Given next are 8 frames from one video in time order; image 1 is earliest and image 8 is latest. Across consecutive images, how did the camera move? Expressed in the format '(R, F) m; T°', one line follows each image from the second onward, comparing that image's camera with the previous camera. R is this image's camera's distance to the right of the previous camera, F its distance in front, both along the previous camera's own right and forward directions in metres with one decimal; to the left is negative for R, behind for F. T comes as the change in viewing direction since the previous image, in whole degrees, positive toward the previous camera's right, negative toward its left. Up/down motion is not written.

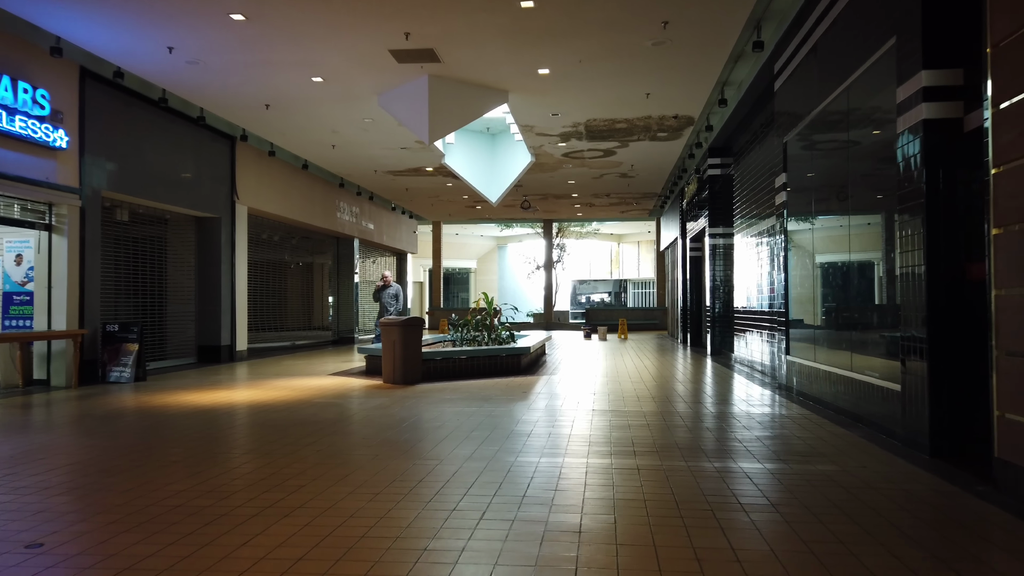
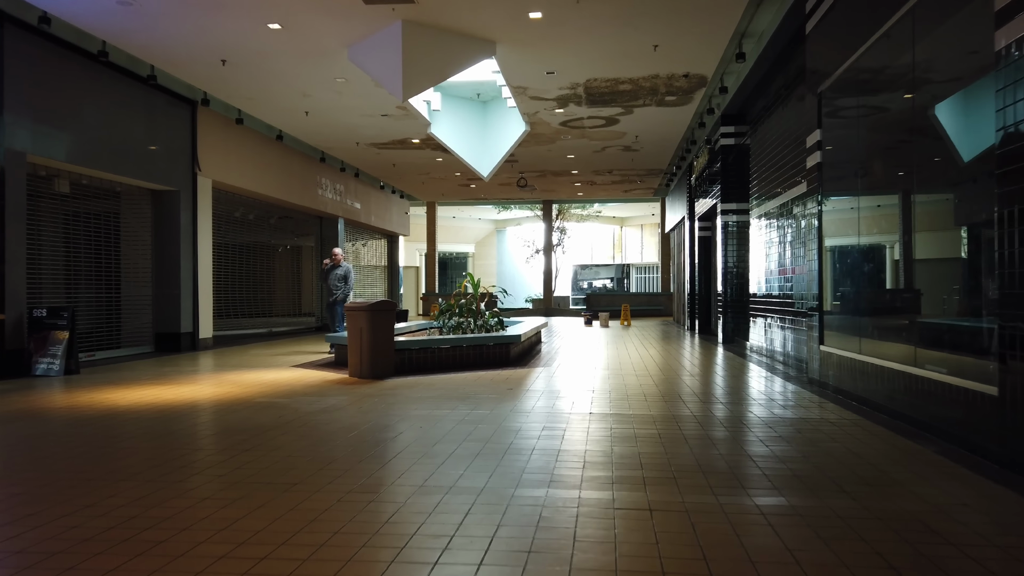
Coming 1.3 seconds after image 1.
(+0.1, +1.0) m; 0°
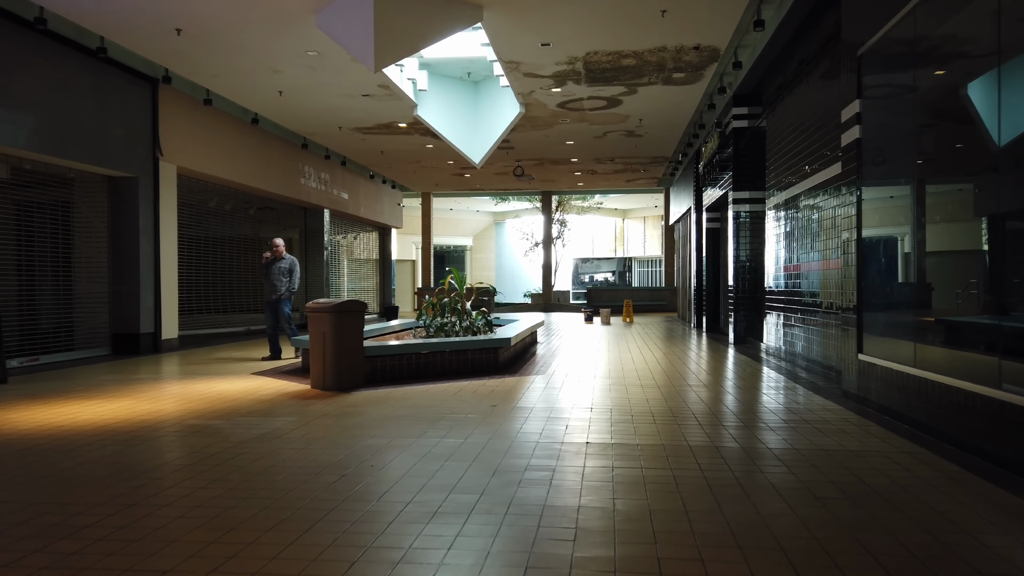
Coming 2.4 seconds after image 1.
(+0.1, +0.8) m; 0°
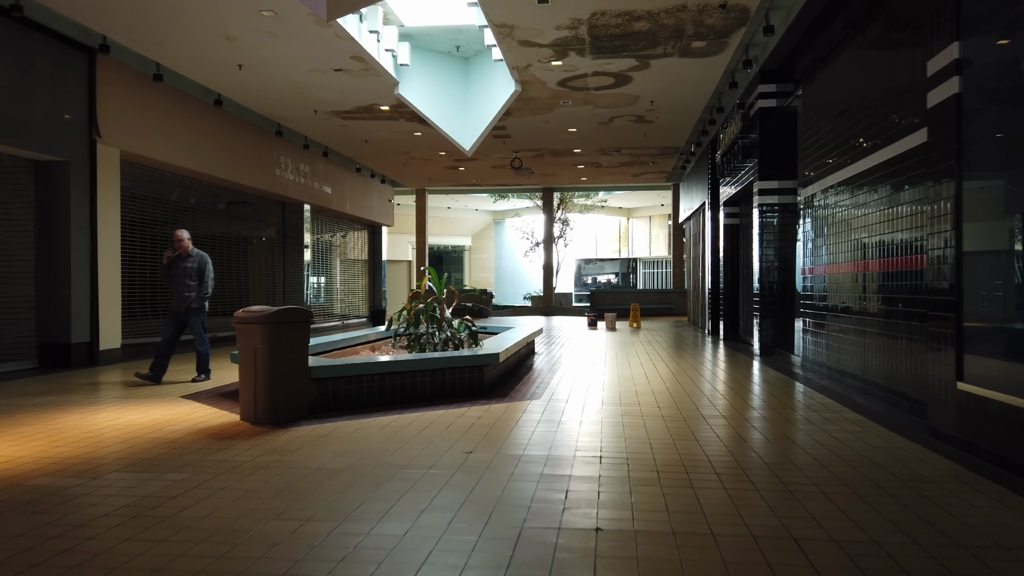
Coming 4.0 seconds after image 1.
(+0.1, +1.2) m; 0°
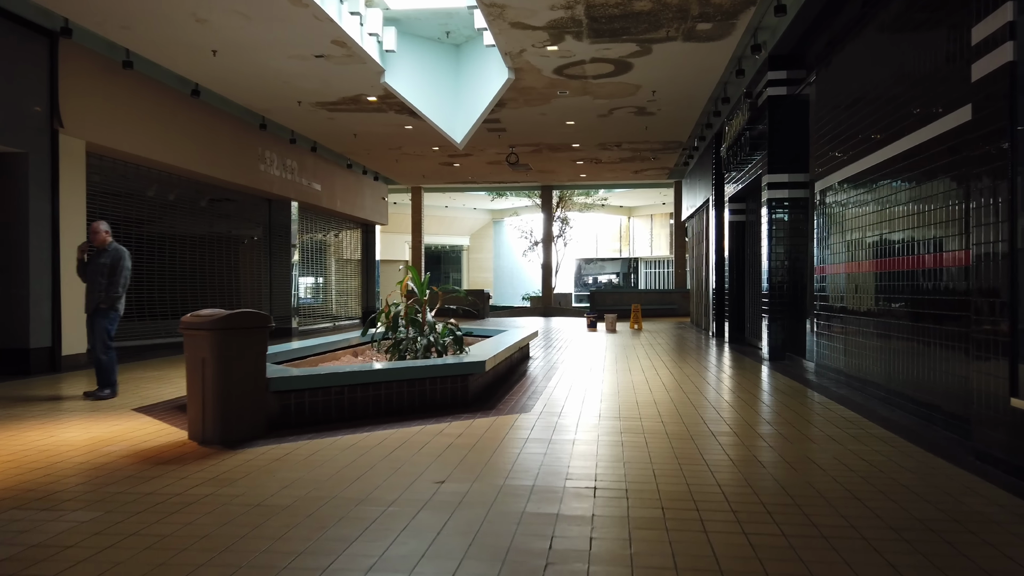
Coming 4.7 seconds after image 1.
(+0.1, +0.5) m; 0°
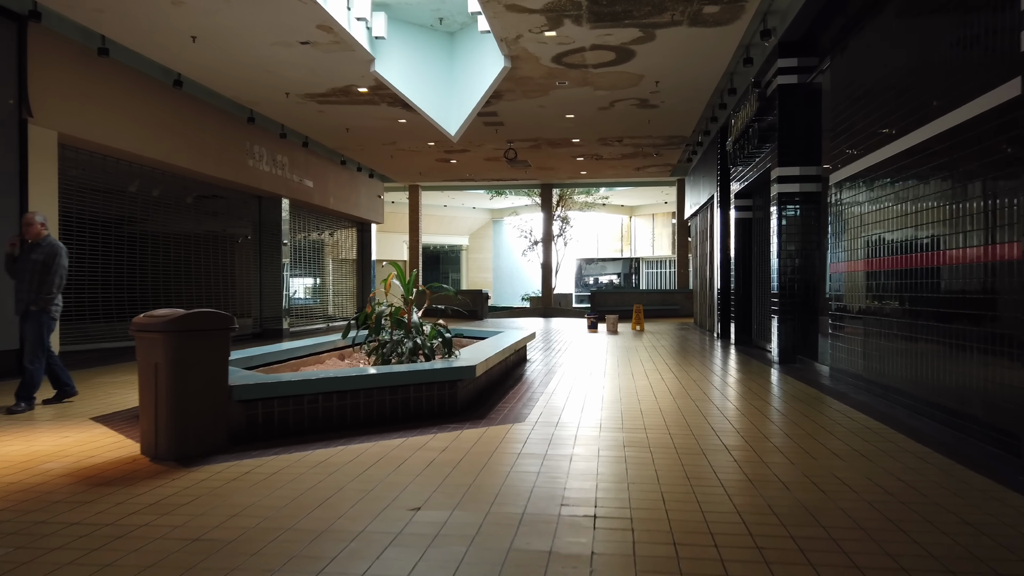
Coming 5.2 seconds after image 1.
(0.0, +0.4) m; 0°
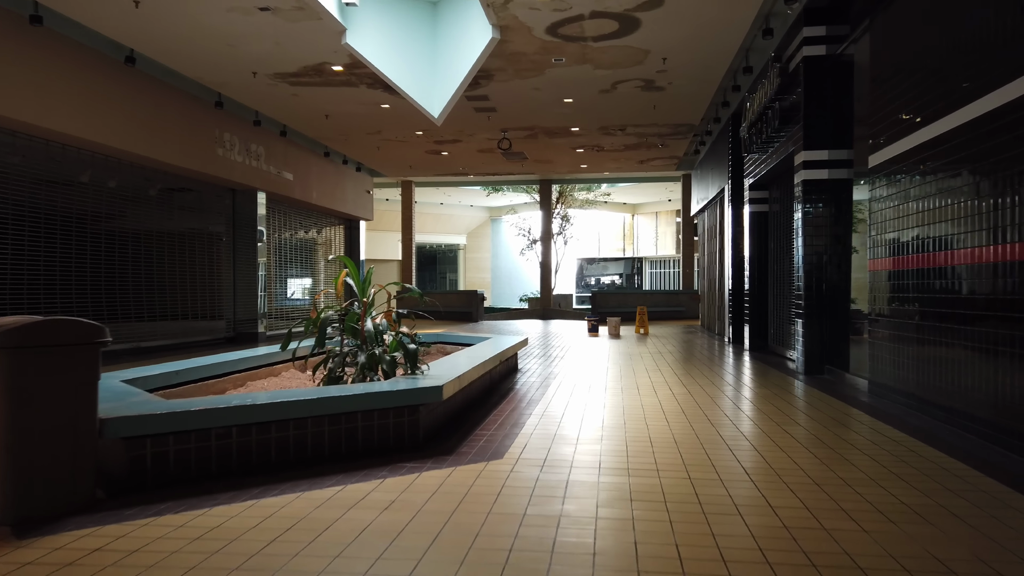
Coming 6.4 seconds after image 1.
(+0.1, +0.9) m; 0°
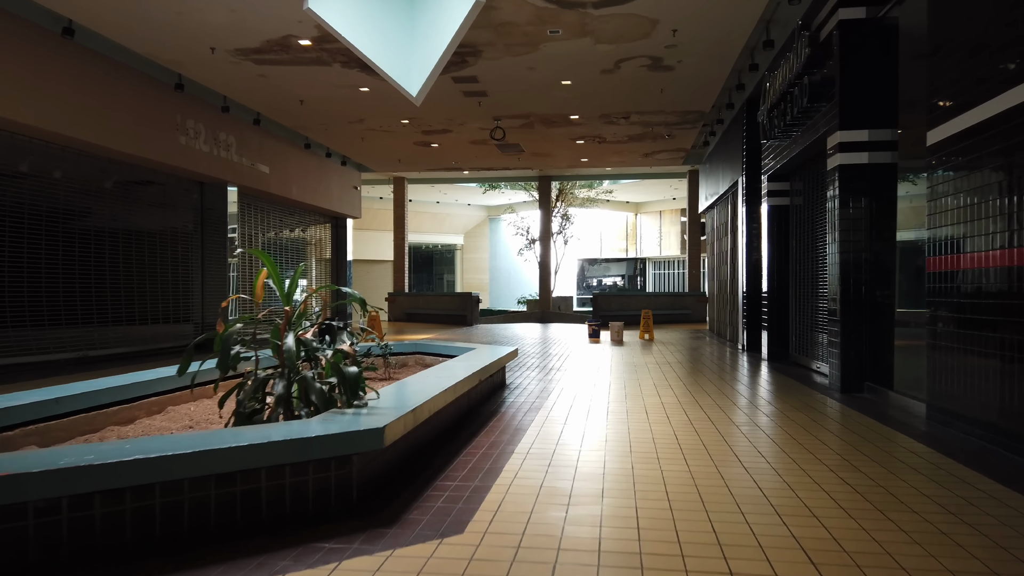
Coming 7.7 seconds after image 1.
(+0.1, +0.9) m; 0°
